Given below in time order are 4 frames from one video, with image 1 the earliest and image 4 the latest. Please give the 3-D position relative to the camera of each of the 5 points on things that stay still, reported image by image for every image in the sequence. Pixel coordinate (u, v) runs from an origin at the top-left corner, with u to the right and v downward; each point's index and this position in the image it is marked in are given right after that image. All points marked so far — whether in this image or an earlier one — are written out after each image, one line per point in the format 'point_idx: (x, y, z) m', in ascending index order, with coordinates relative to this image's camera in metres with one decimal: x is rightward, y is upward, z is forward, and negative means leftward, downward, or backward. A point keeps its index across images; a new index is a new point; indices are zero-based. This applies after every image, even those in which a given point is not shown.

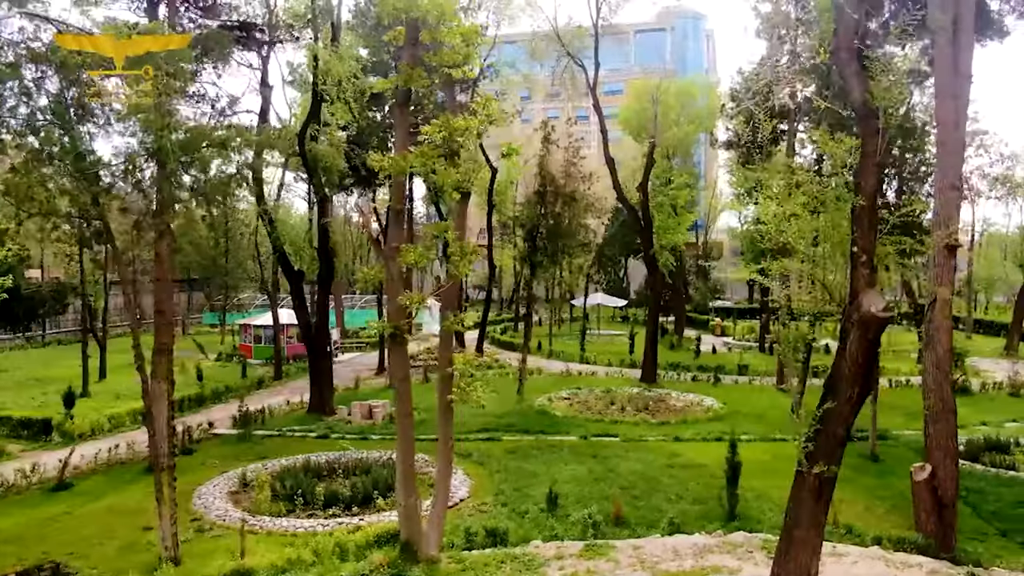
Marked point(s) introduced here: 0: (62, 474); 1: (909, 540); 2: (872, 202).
0: (-6.6, -2.7, +11.6) m
1: (+4.4, -2.8, +8.8) m
2: (+2.9, +0.7, +6.4) m
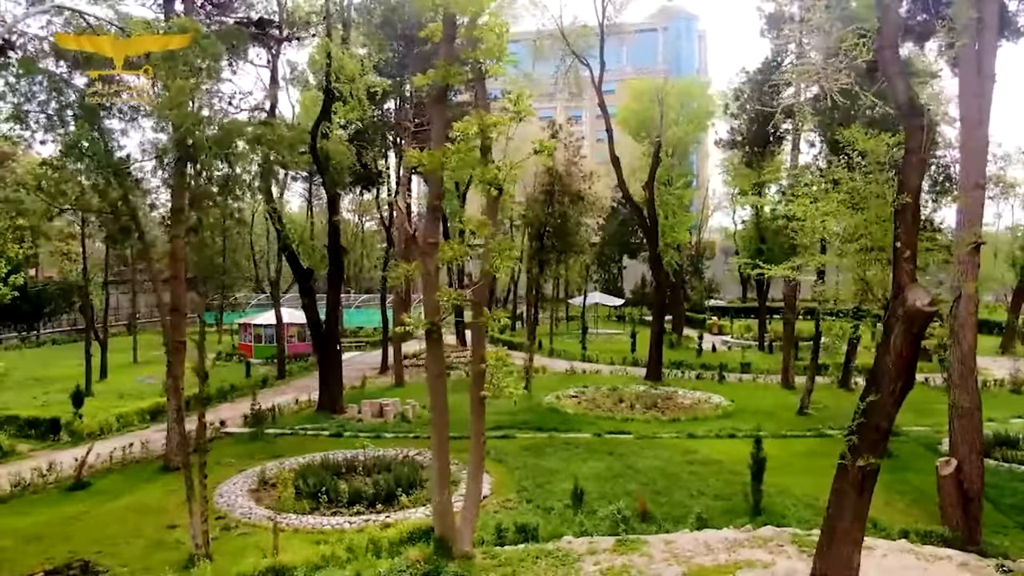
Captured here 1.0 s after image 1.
0: (-6.3, -2.7, +11.5) m
1: (+4.7, -2.7, +8.9) m
2: (+3.3, +0.7, +6.5) m
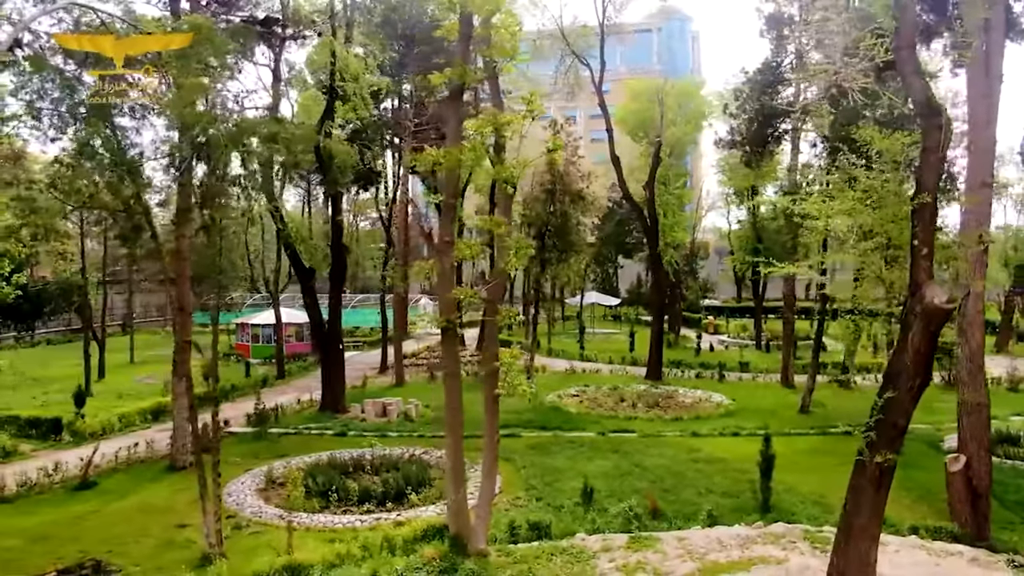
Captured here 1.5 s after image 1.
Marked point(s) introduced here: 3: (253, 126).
0: (-6.2, -2.7, +11.5) m
1: (+4.9, -2.7, +8.9) m
2: (+3.5, +0.8, +6.5) m
3: (-3.1, +1.9, +9.6) m
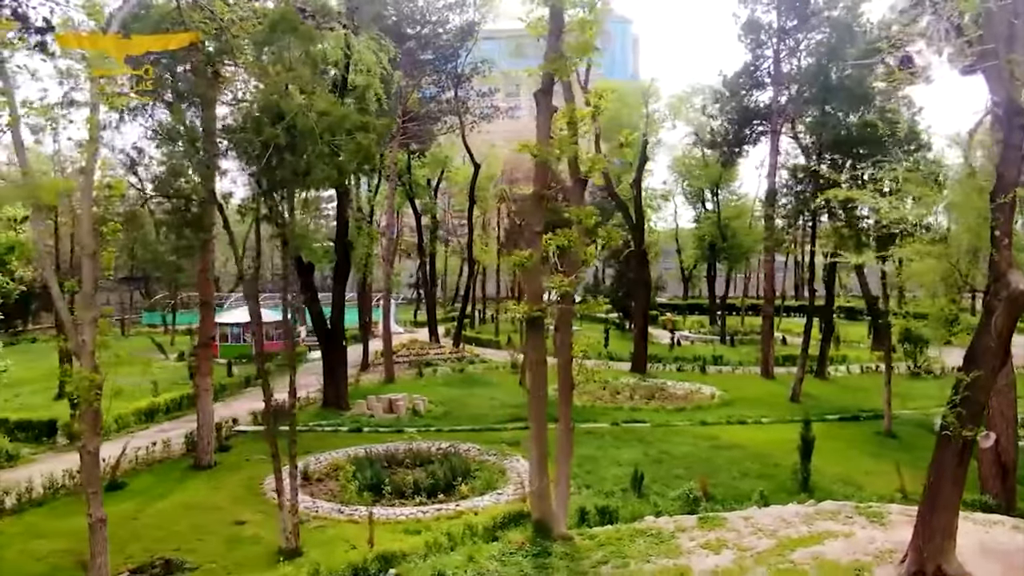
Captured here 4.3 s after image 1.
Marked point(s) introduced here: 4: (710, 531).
0: (-5.6, -2.6, +11.1) m
1: (+5.7, -2.6, +9.6) m
2: (+4.5, +0.9, +7.1) m
3: (-2.4, +2.0, +9.5) m
4: (+2.2, -2.7, +8.8) m
